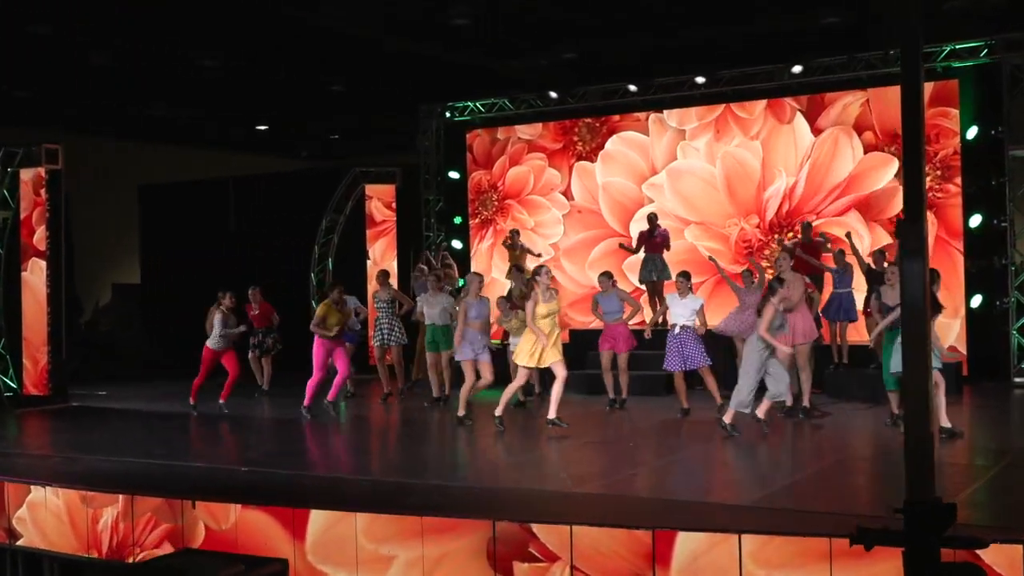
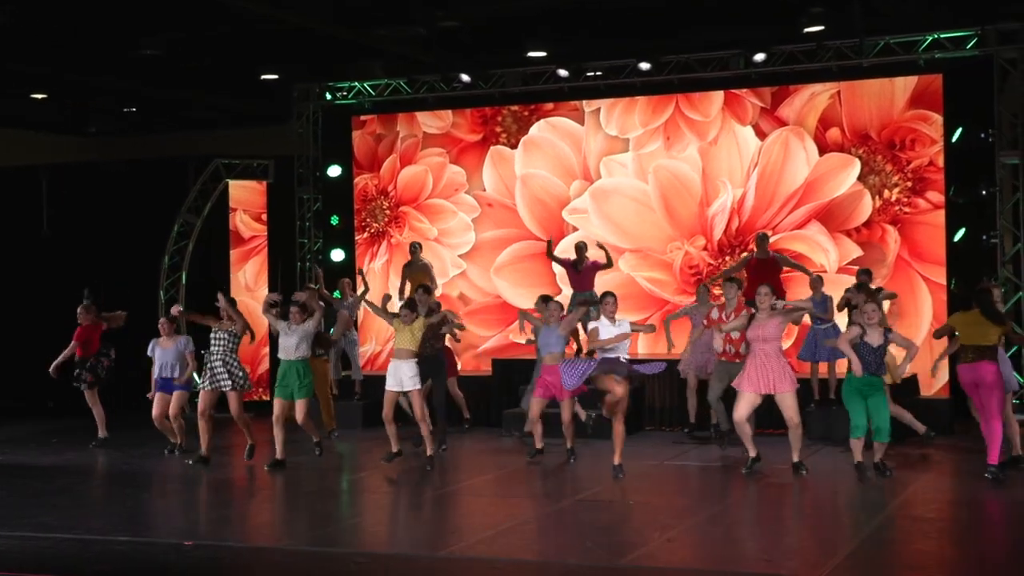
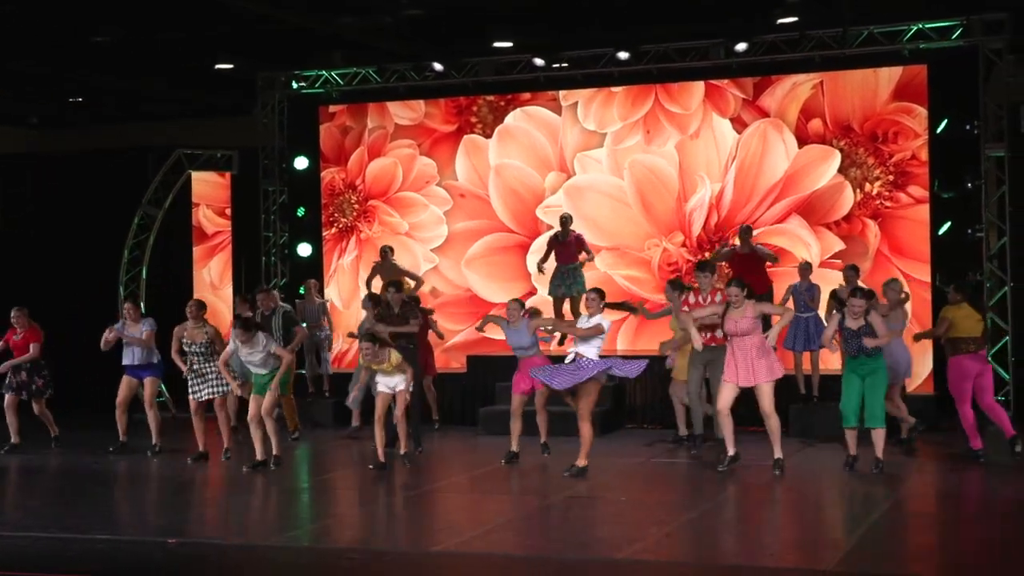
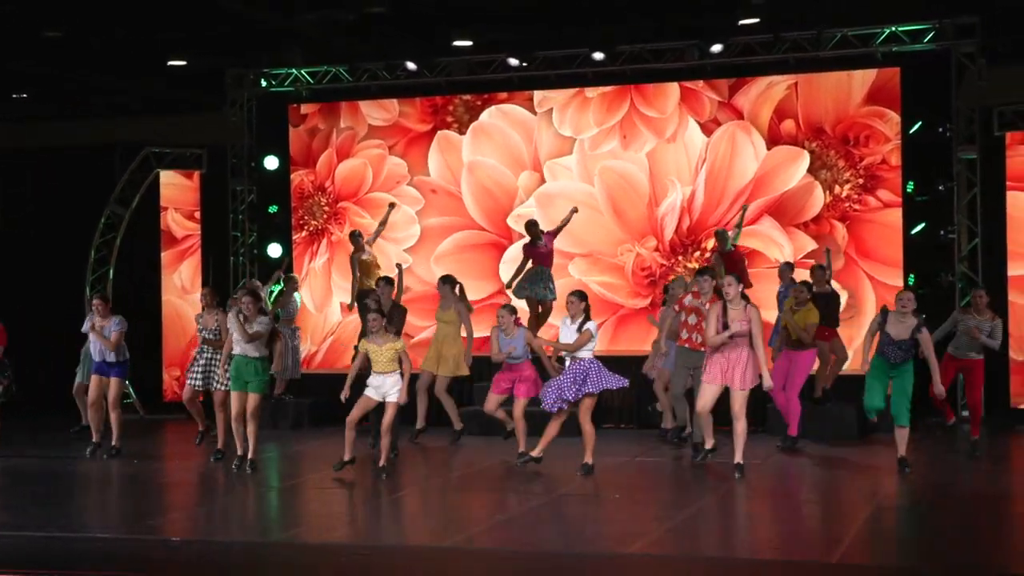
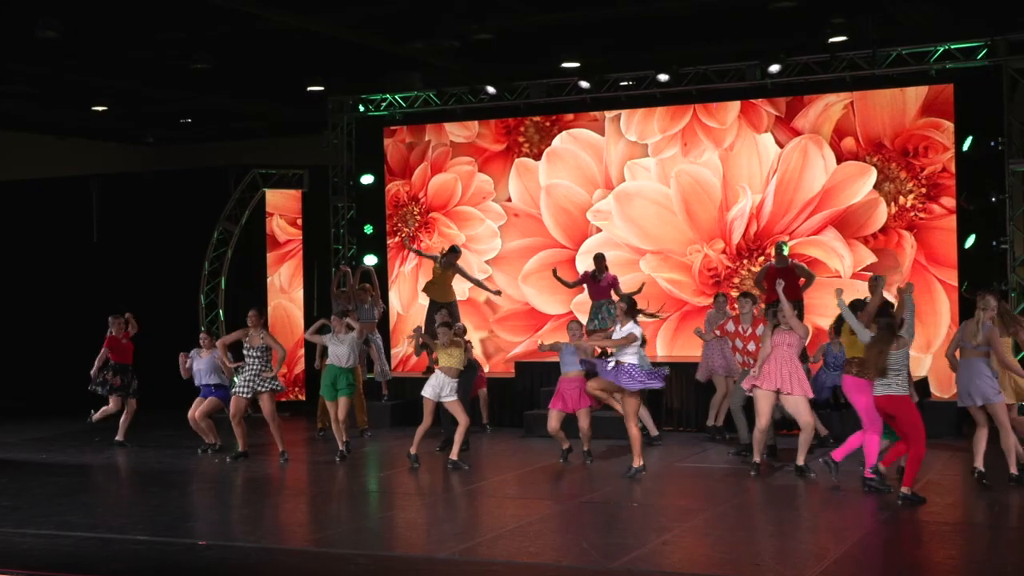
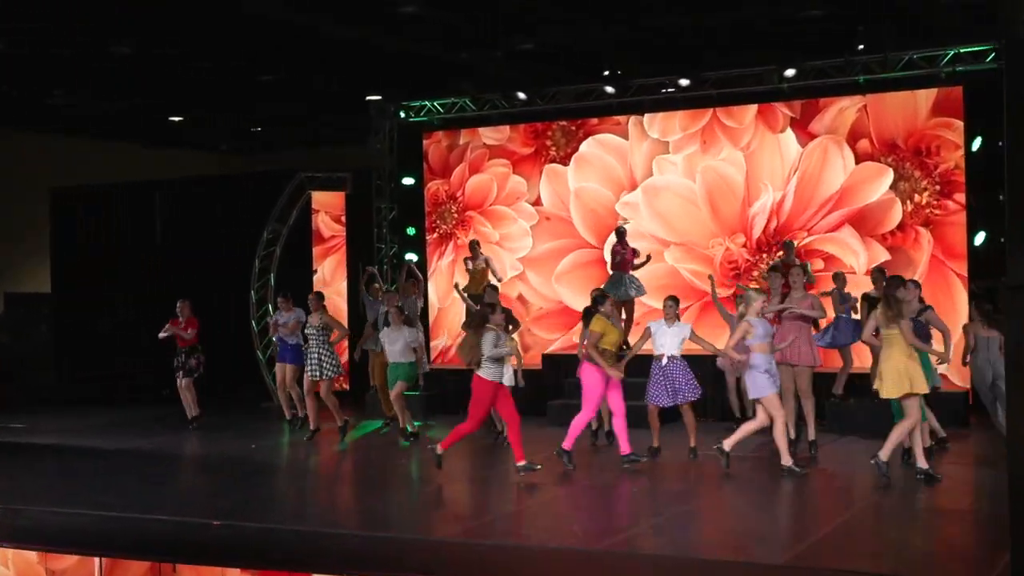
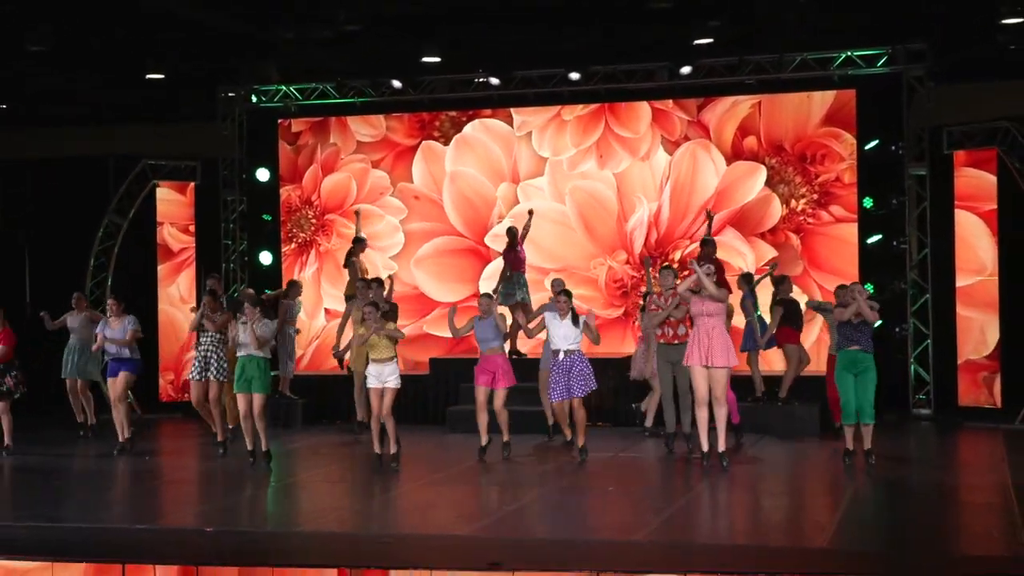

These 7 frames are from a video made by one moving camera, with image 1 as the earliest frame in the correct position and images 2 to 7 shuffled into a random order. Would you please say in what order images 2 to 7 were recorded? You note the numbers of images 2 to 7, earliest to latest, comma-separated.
6, 5, 2, 3, 4, 7
